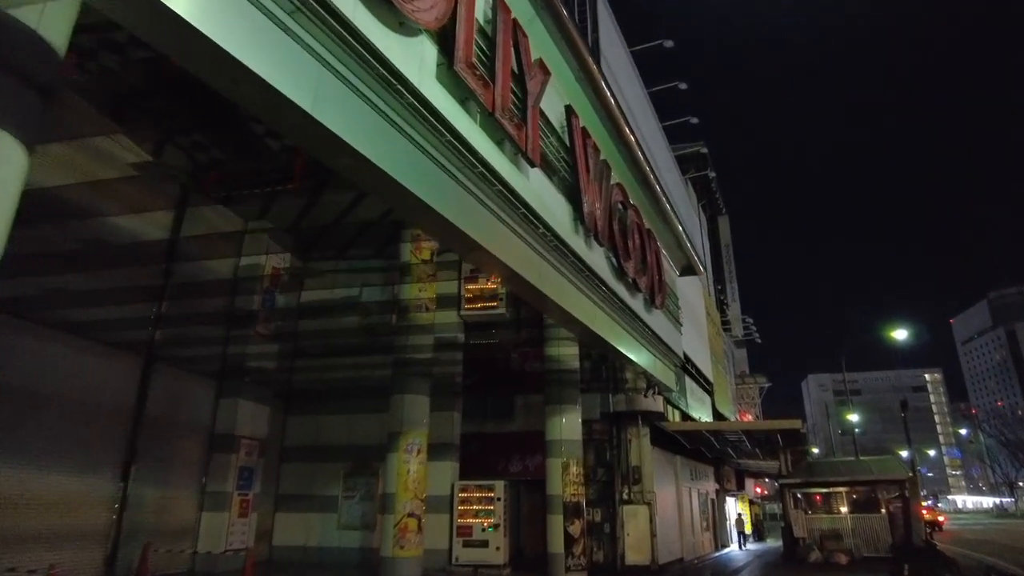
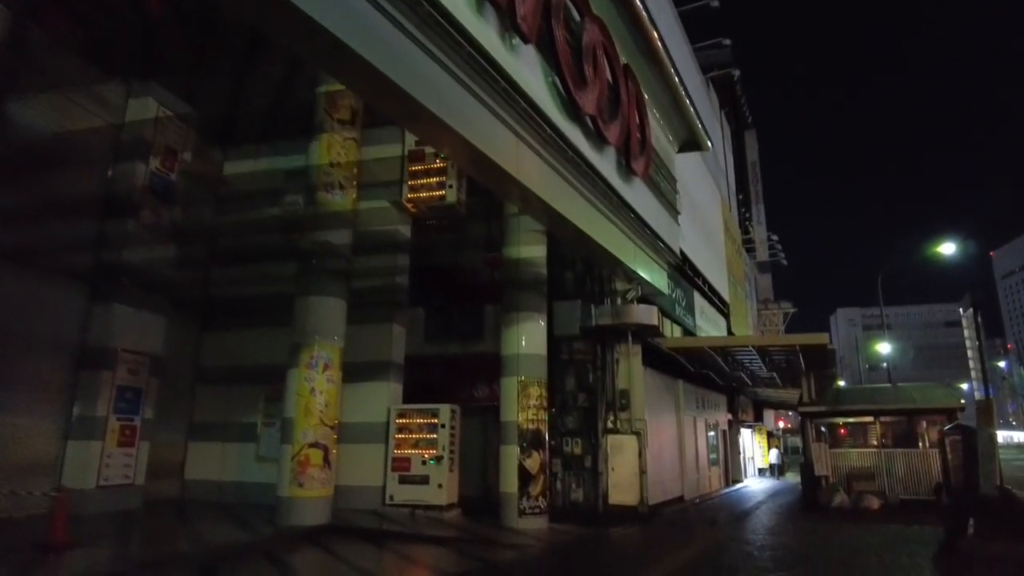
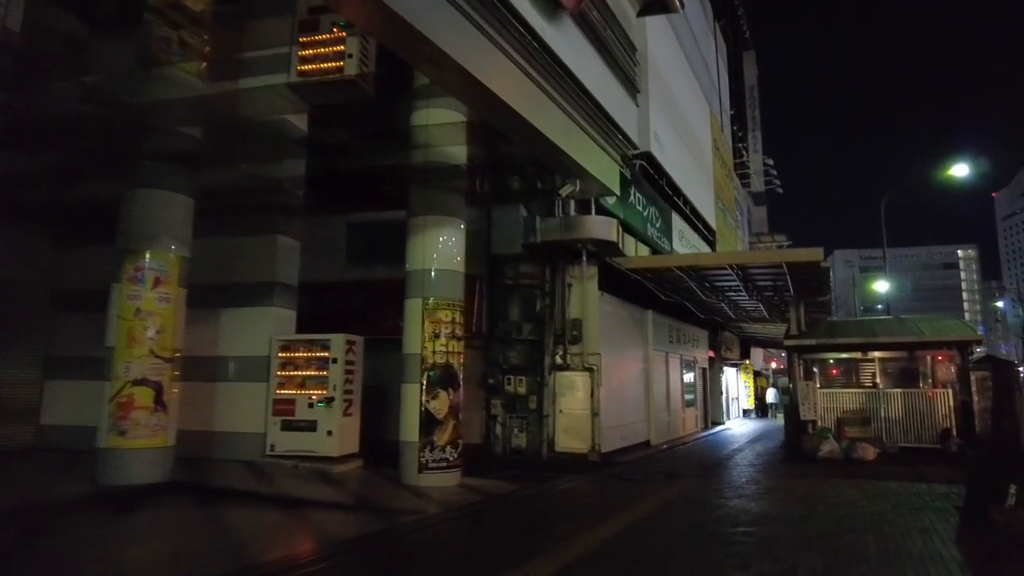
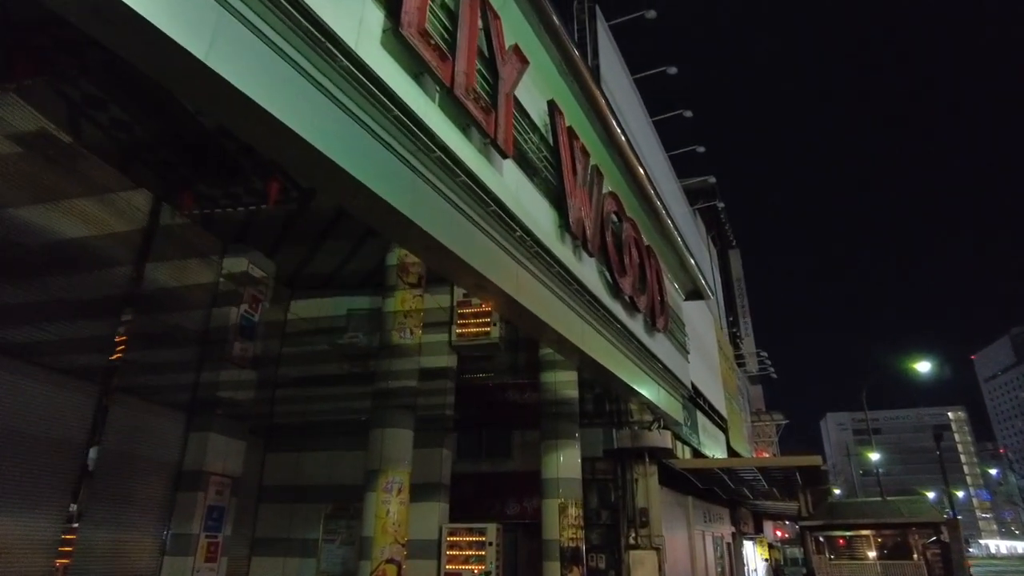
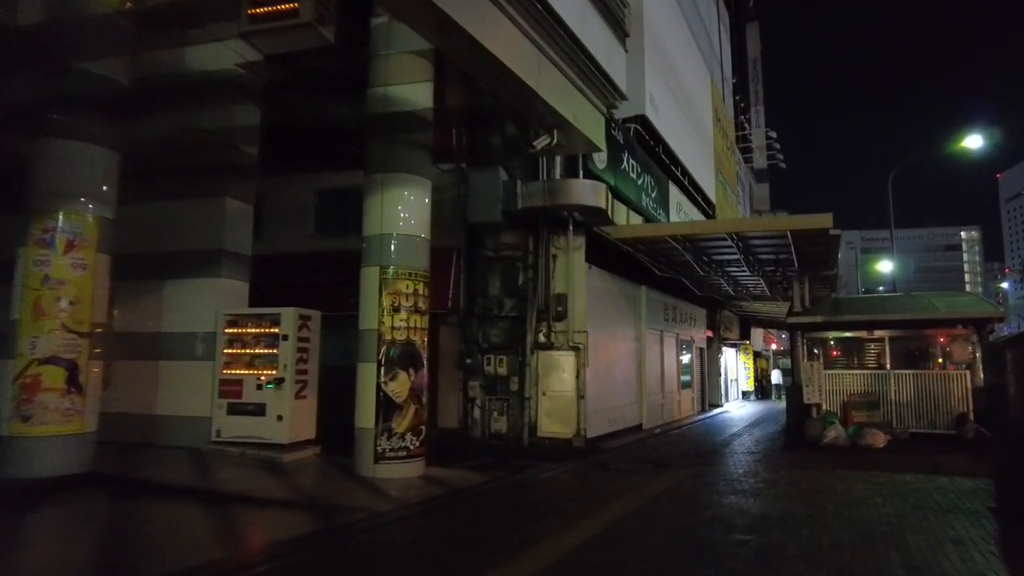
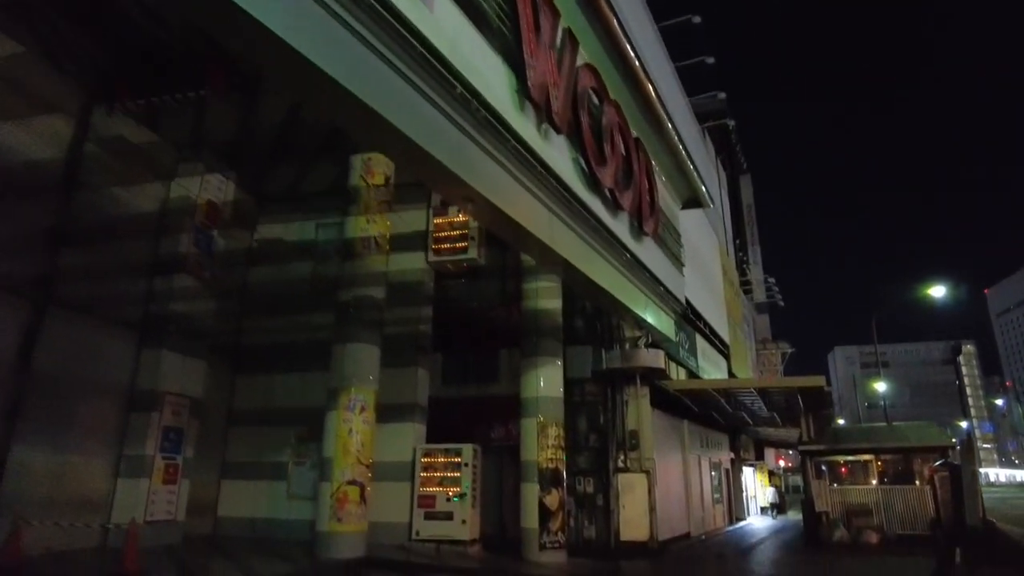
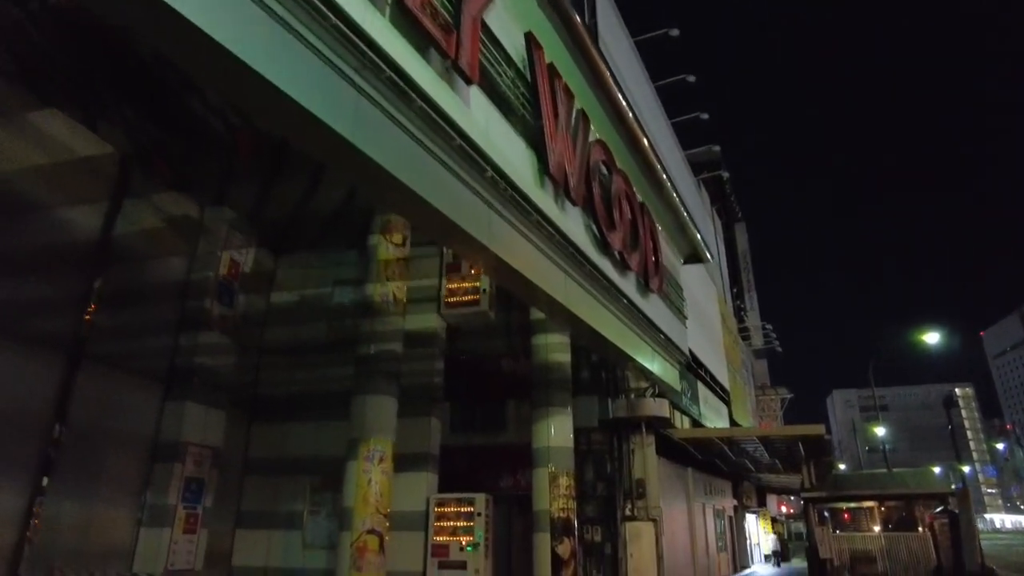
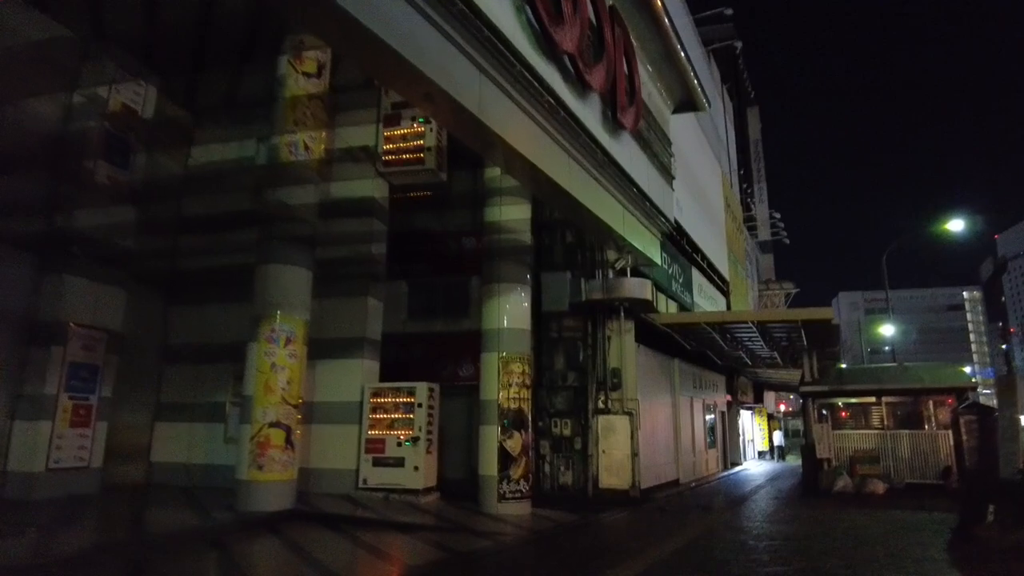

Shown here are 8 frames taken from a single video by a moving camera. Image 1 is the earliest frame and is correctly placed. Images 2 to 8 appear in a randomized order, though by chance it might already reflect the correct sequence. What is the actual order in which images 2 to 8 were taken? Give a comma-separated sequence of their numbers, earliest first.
4, 7, 6, 2, 8, 3, 5
